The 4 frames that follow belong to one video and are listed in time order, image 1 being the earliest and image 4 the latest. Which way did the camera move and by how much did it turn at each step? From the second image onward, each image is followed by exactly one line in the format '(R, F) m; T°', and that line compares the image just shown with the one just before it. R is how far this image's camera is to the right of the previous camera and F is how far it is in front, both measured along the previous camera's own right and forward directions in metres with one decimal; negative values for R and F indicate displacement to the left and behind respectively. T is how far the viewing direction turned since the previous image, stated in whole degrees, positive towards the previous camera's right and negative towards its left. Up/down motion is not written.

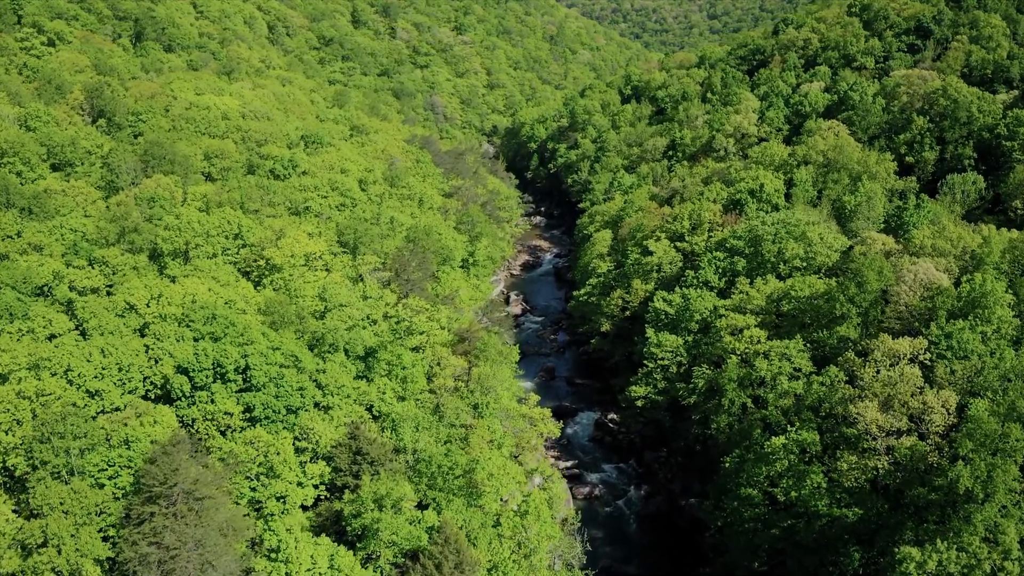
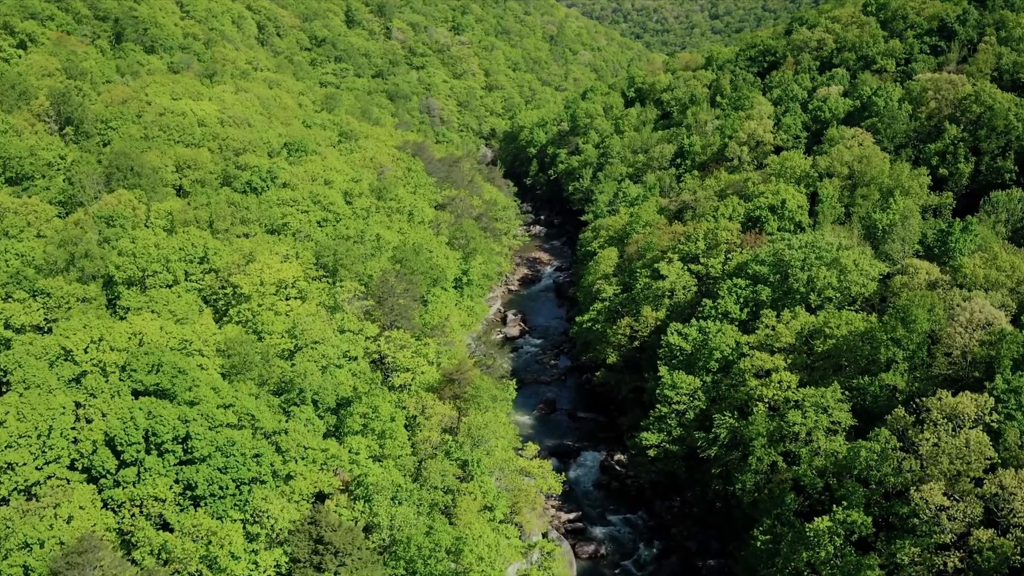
(+0.3, +6.3) m; 0°
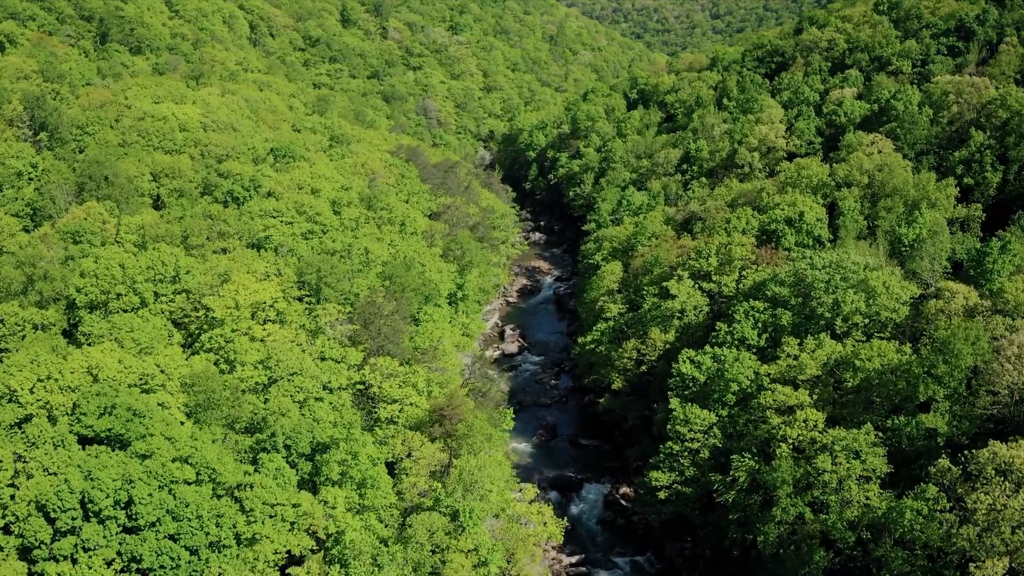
(+0.2, +4.3) m; 0°
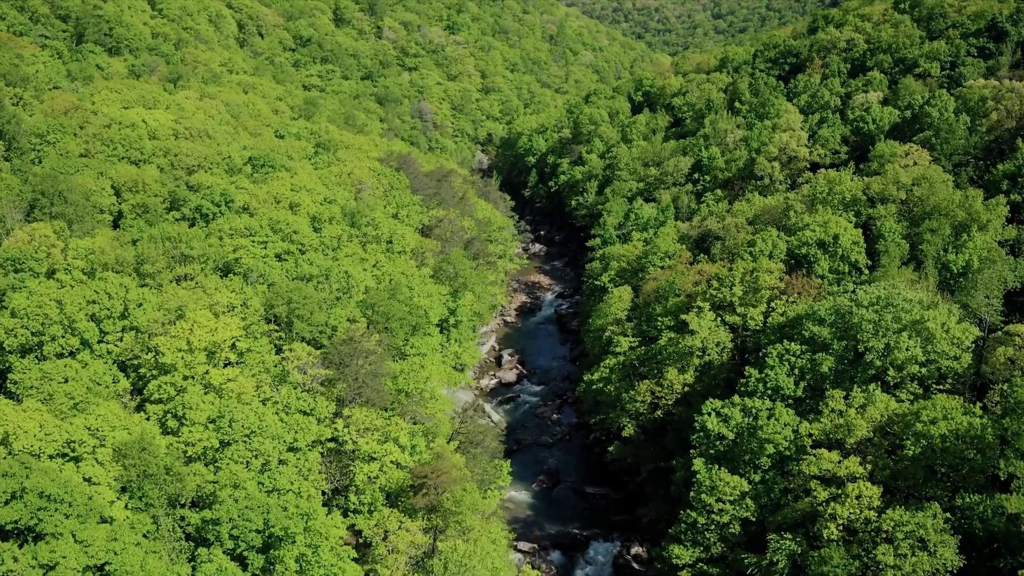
(+0.2, +6.4) m; 0°
